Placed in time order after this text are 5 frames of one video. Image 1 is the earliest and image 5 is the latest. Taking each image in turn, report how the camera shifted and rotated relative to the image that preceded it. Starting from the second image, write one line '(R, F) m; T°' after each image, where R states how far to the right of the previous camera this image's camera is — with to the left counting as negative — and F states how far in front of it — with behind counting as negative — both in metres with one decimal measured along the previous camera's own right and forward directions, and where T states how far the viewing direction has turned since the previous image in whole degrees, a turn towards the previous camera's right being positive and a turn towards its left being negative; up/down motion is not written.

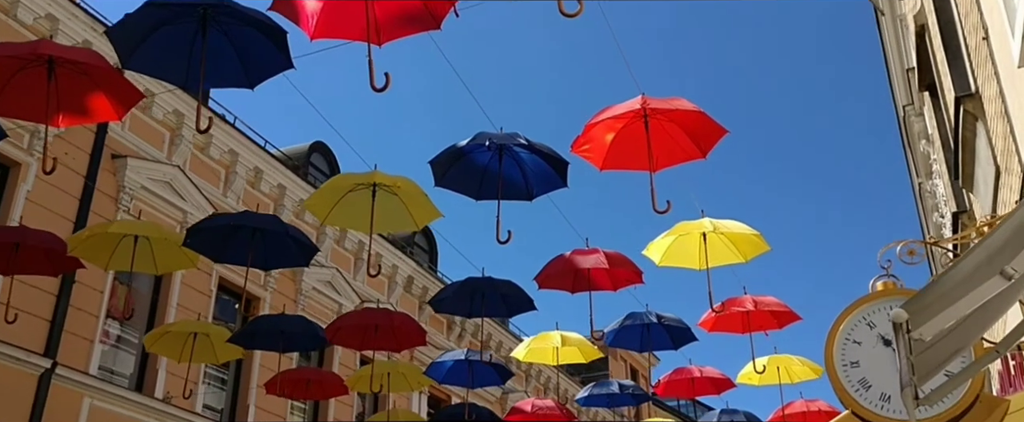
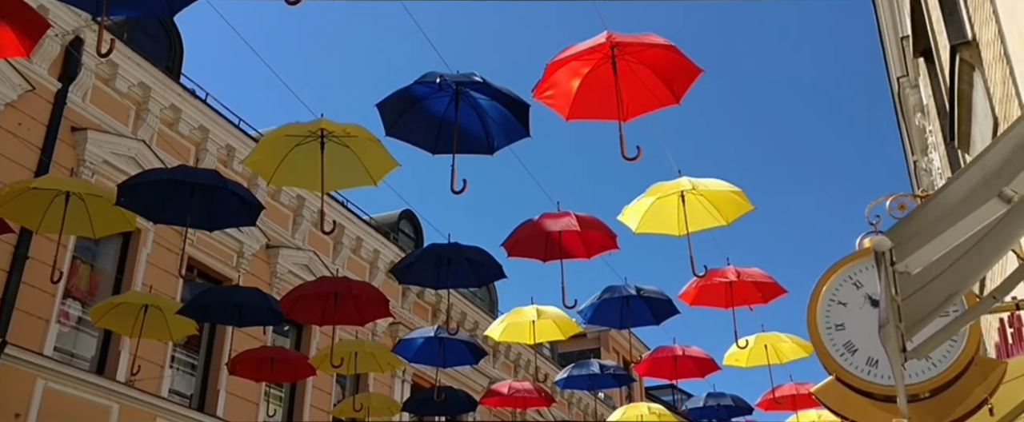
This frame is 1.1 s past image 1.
(+0.3, +0.5) m; 0°
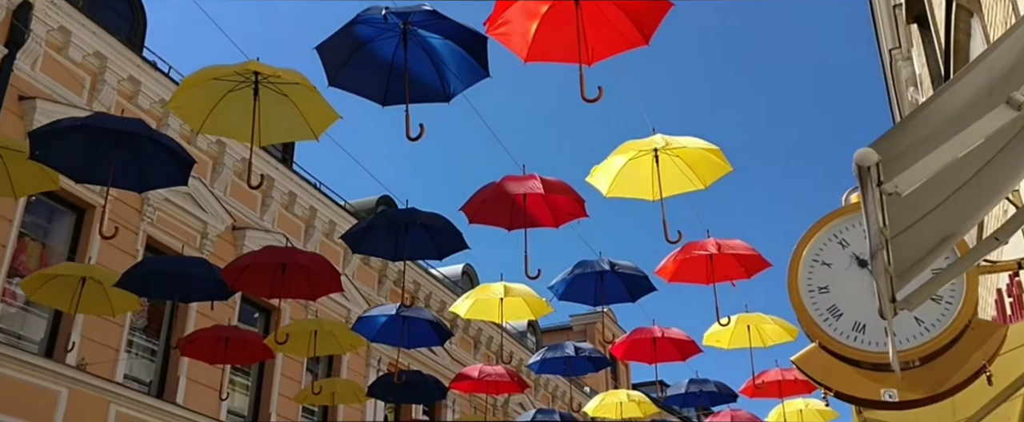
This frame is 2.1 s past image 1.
(+0.2, +0.6) m; 0°
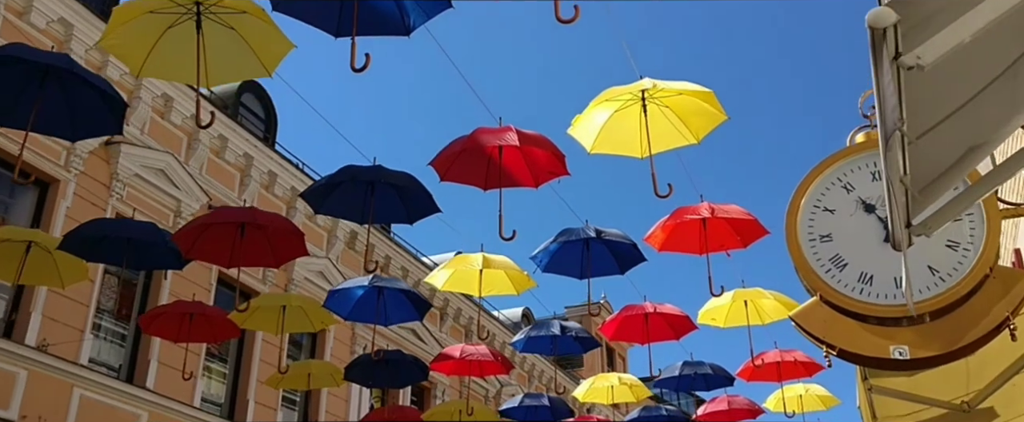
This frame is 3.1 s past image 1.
(+0.2, +0.6) m; 0°
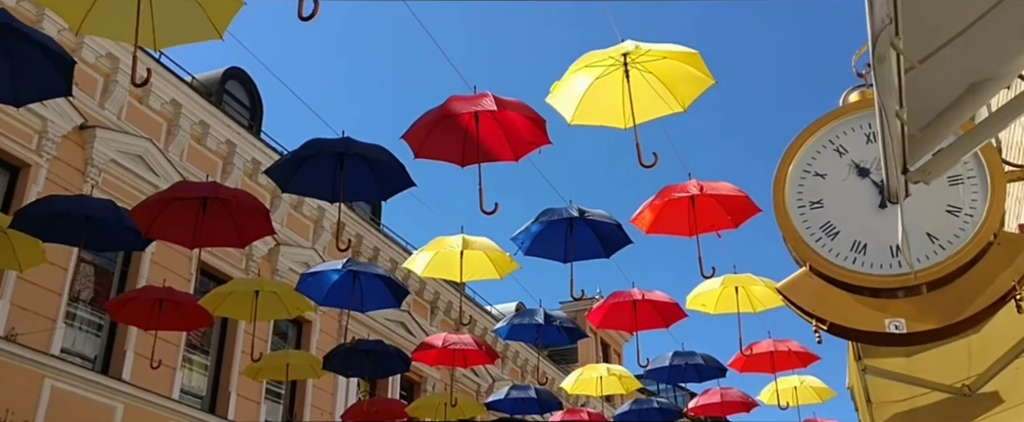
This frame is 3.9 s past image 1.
(+0.2, +0.4) m; 0°
